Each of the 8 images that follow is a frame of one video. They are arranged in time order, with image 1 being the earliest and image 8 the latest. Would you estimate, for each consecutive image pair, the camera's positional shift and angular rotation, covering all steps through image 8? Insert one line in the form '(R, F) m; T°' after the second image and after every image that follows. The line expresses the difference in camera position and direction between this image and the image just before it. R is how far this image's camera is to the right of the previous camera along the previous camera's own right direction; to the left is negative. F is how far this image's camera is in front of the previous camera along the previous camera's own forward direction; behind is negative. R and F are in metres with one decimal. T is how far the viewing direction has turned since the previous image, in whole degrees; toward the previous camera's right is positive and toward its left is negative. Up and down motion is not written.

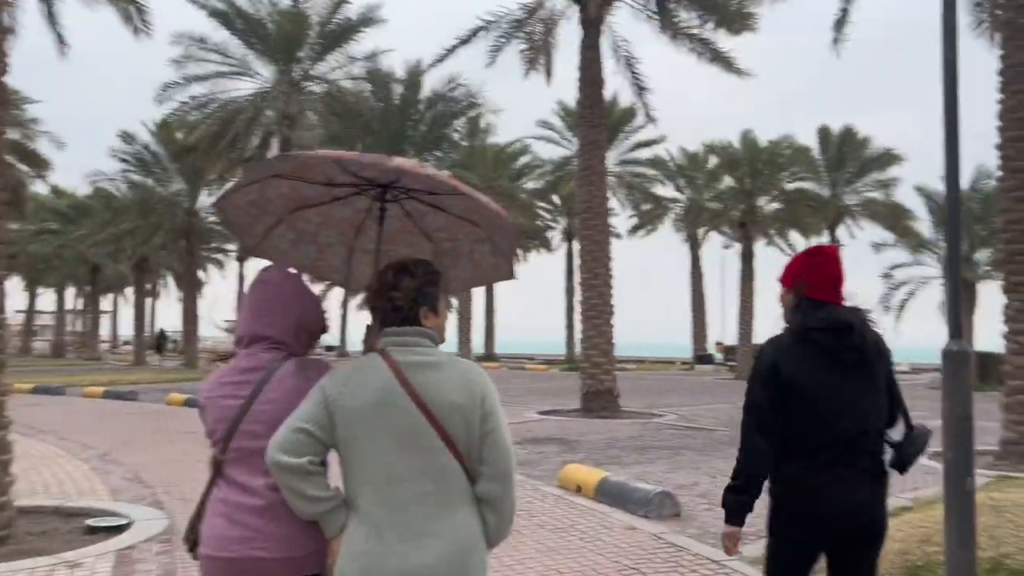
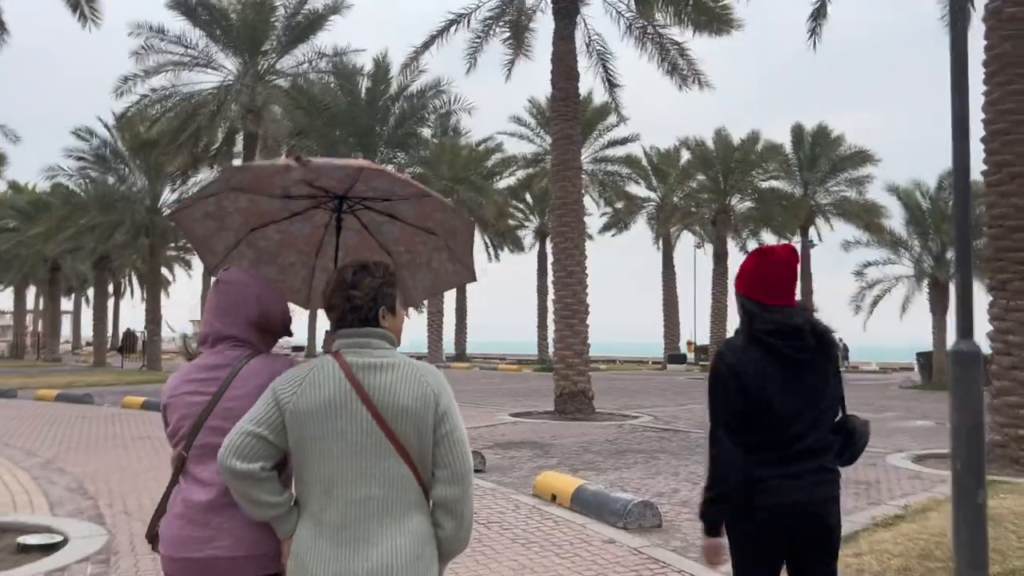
(0.0, +0.5) m; +2°
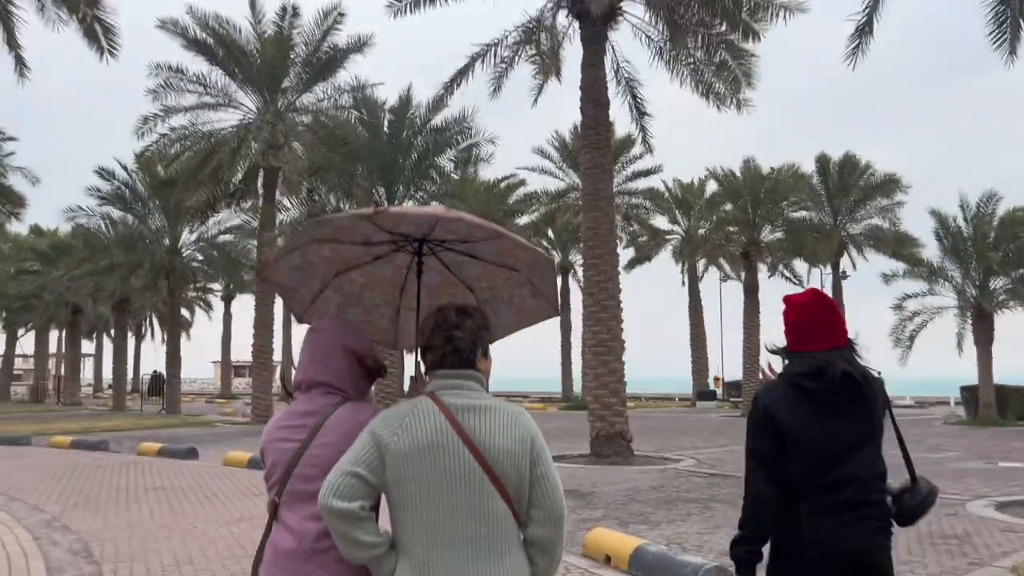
(-0.2, +0.7) m; -1°
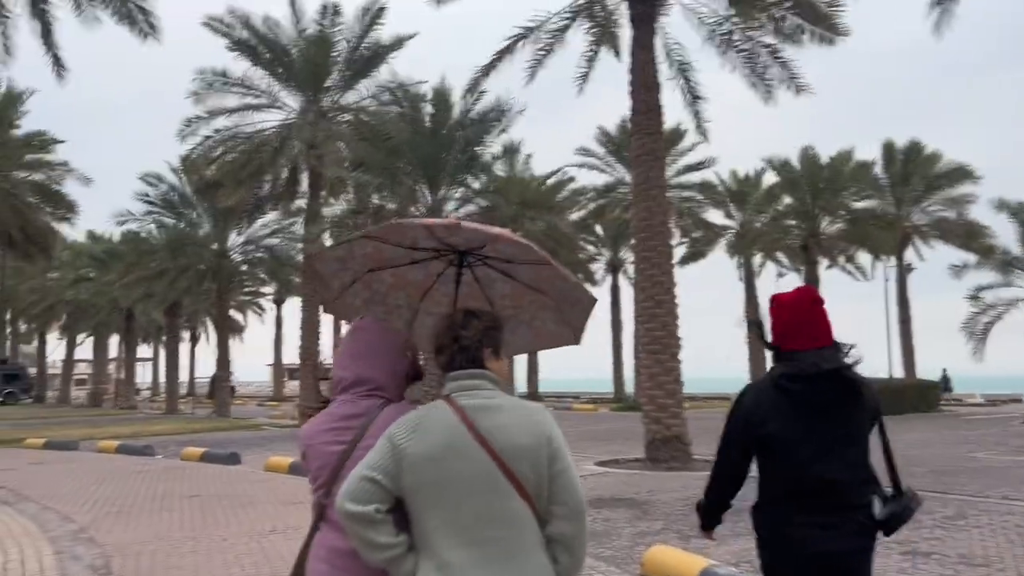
(0.0, +0.7) m; -3°
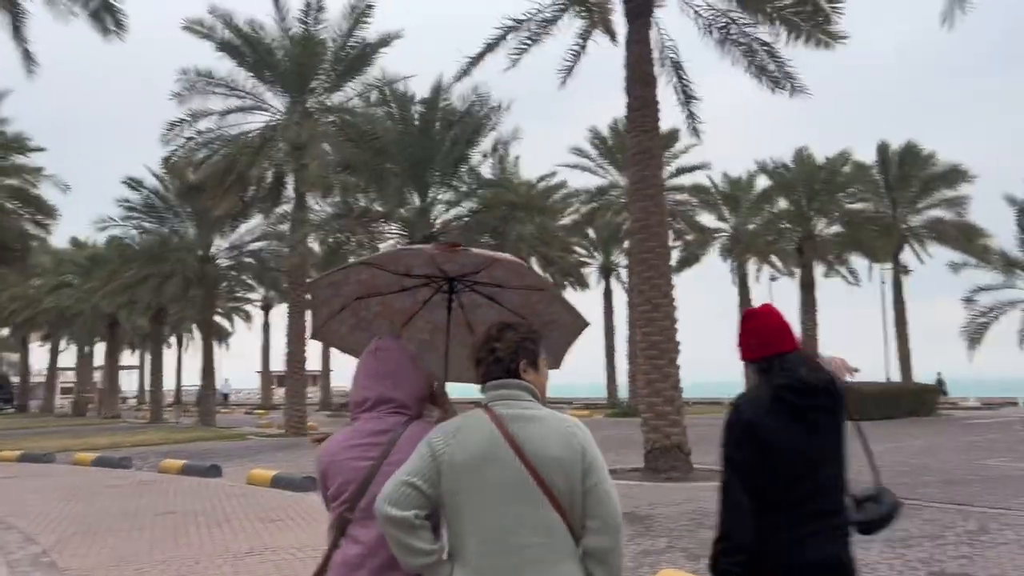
(0.0, +0.6) m; +1°
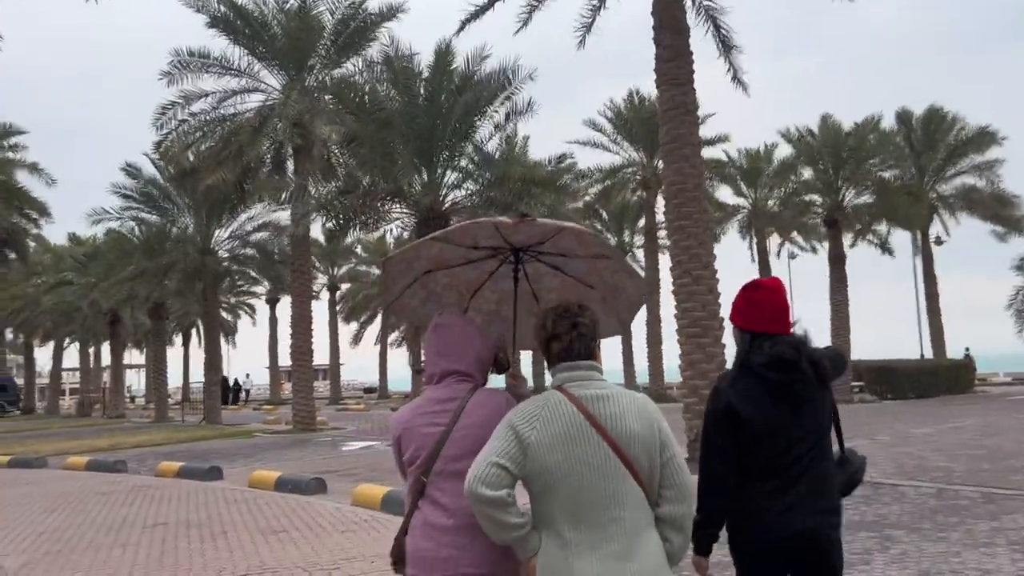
(-0.2, +1.3) m; 0°
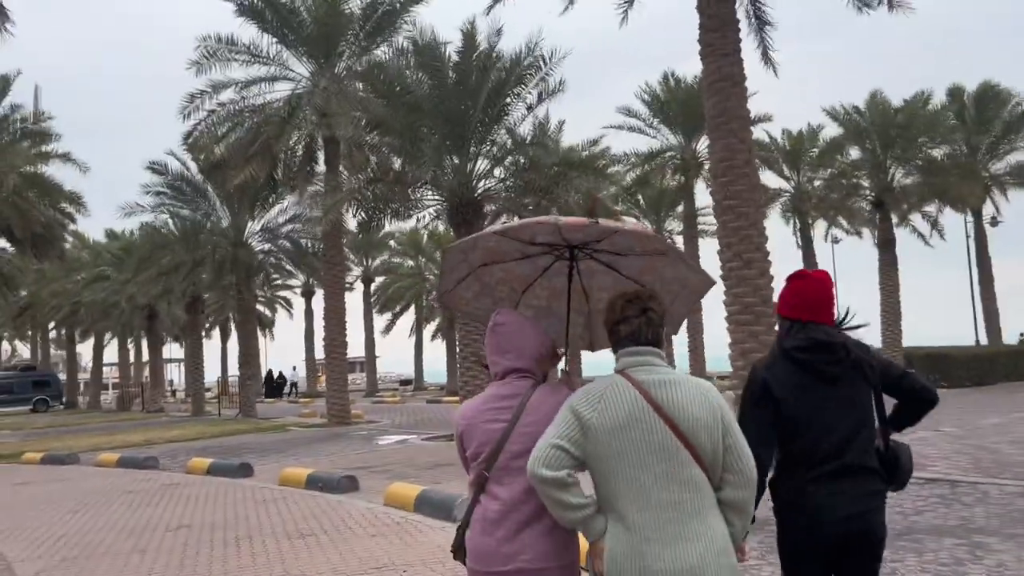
(0.0, +0.6) m; -2°
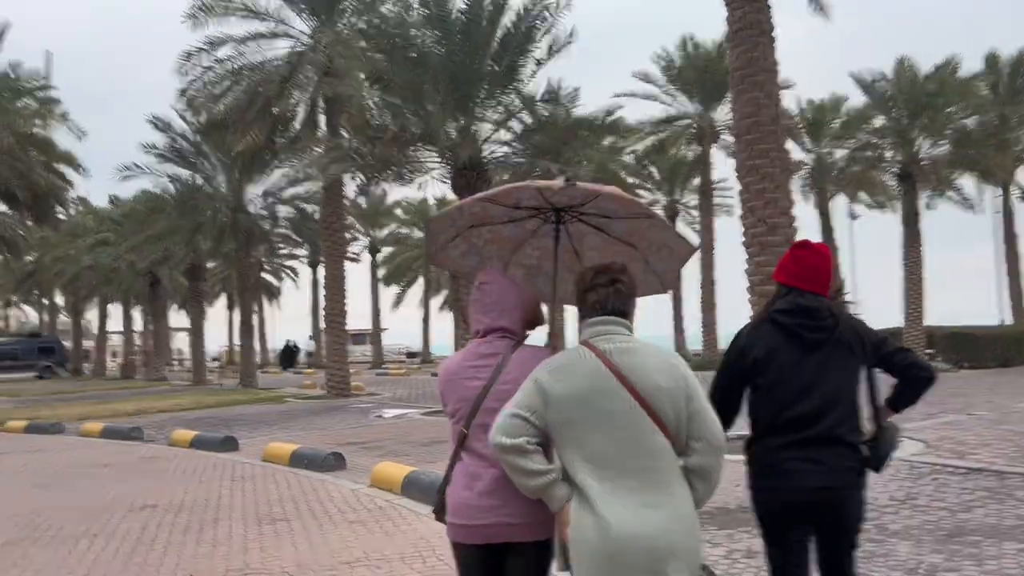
(+0.1, +0.9) m; -1°
